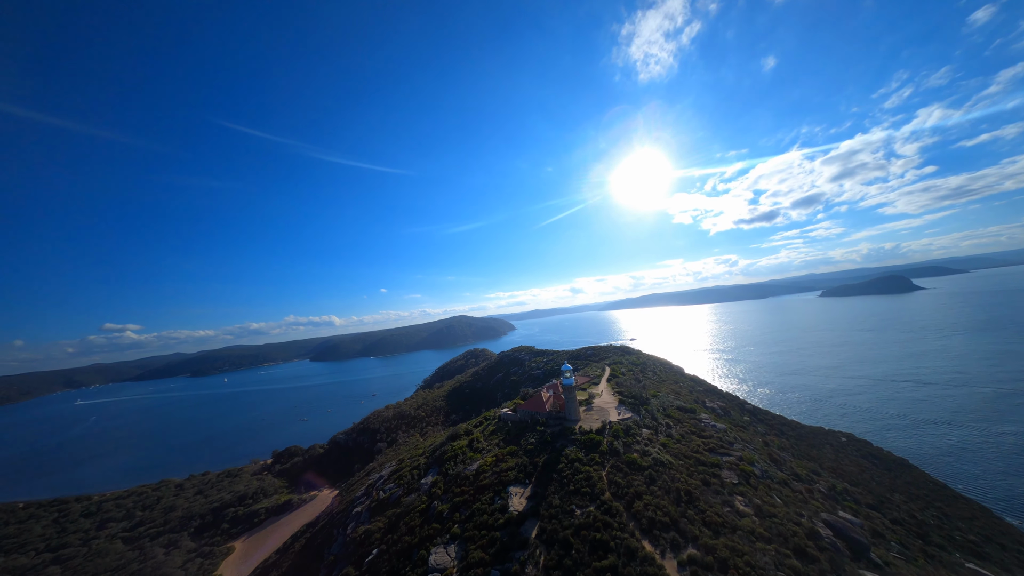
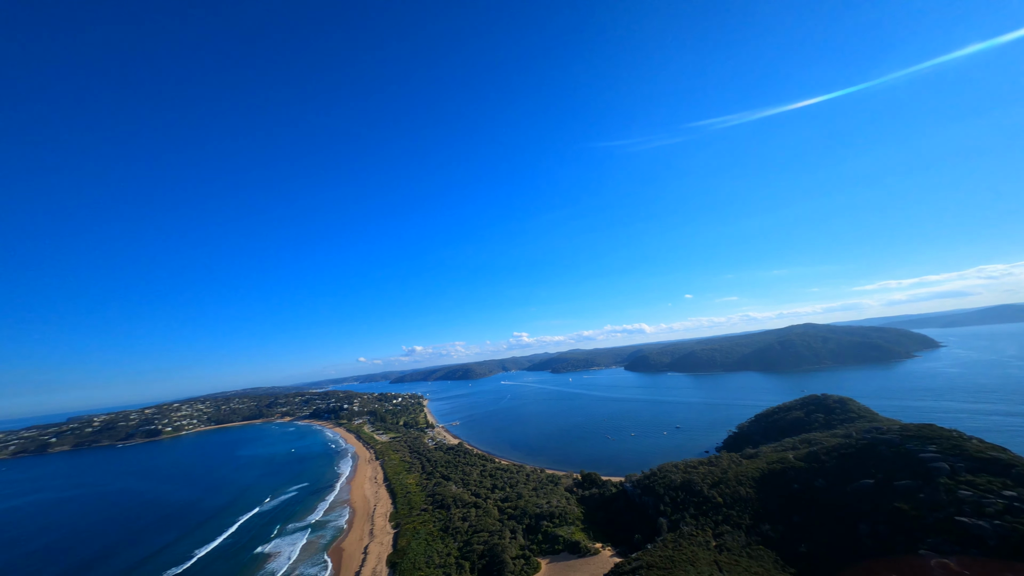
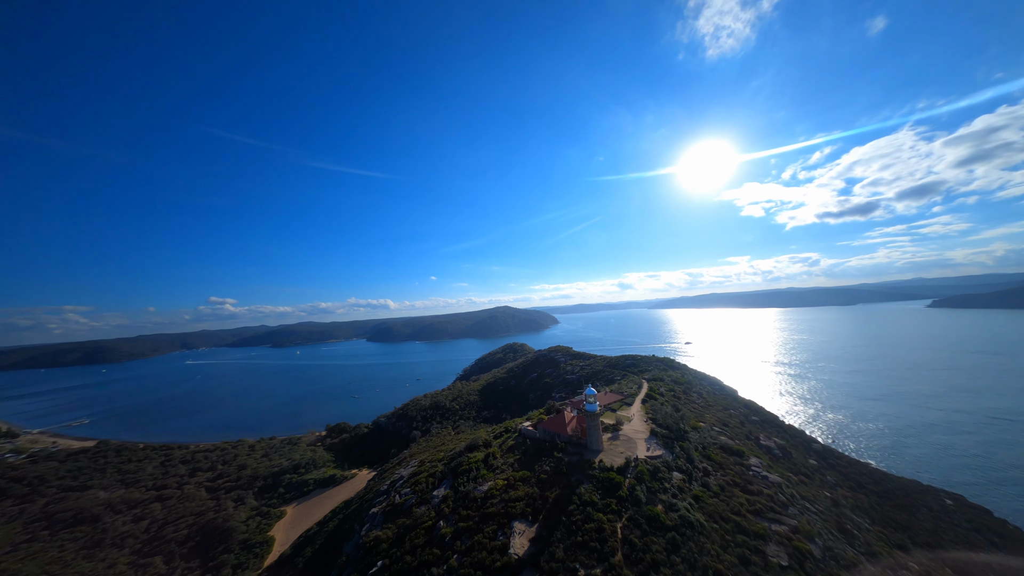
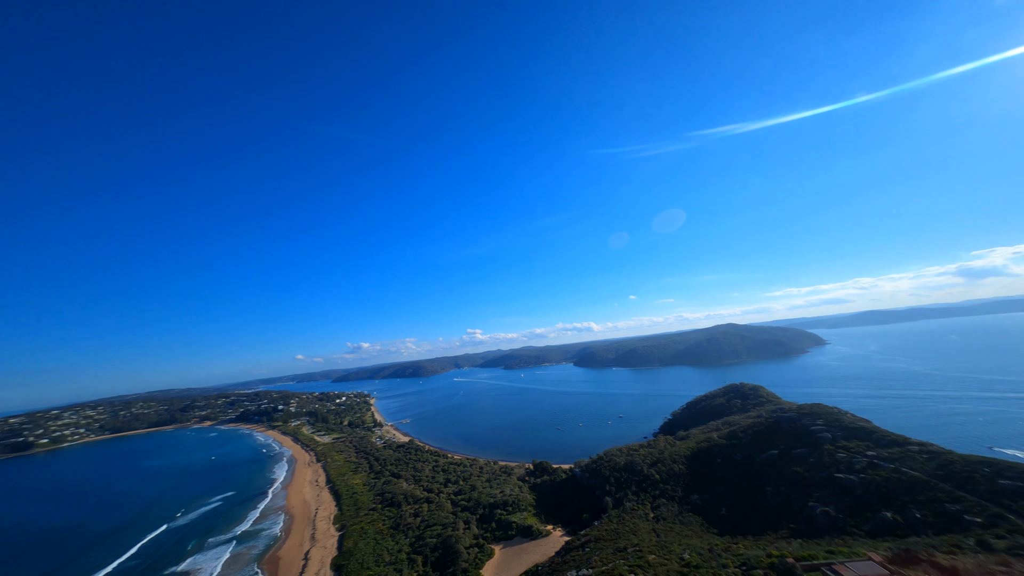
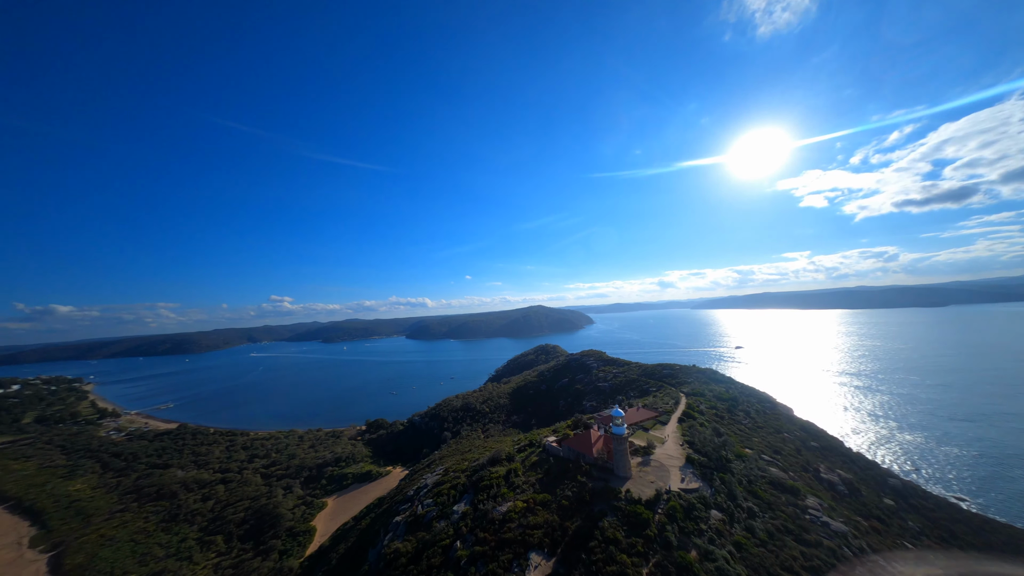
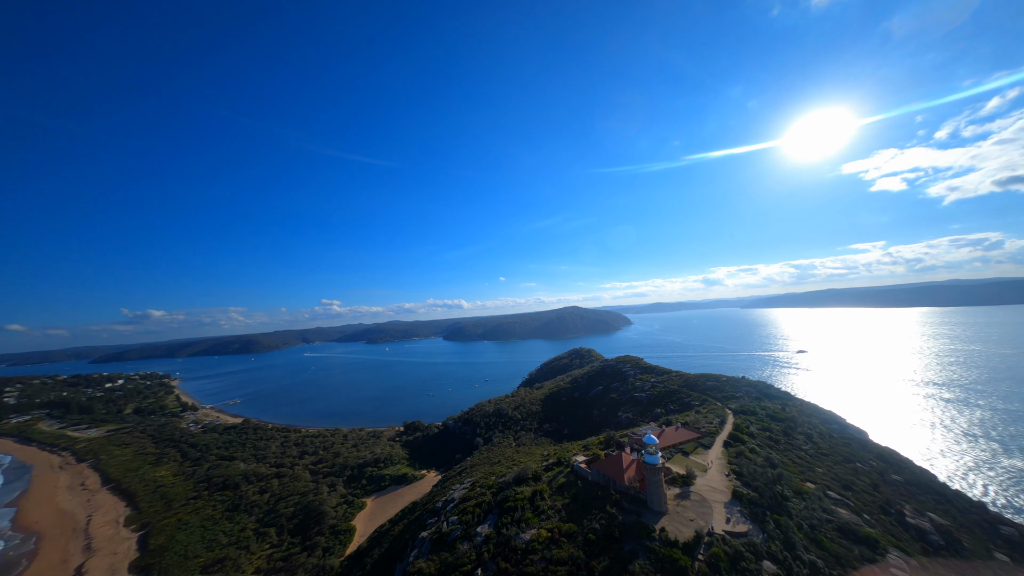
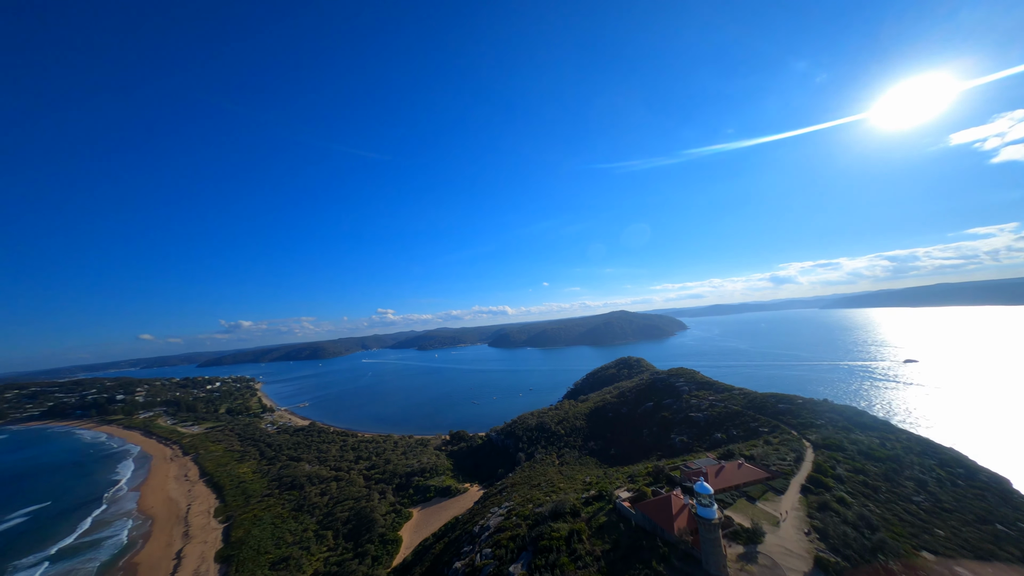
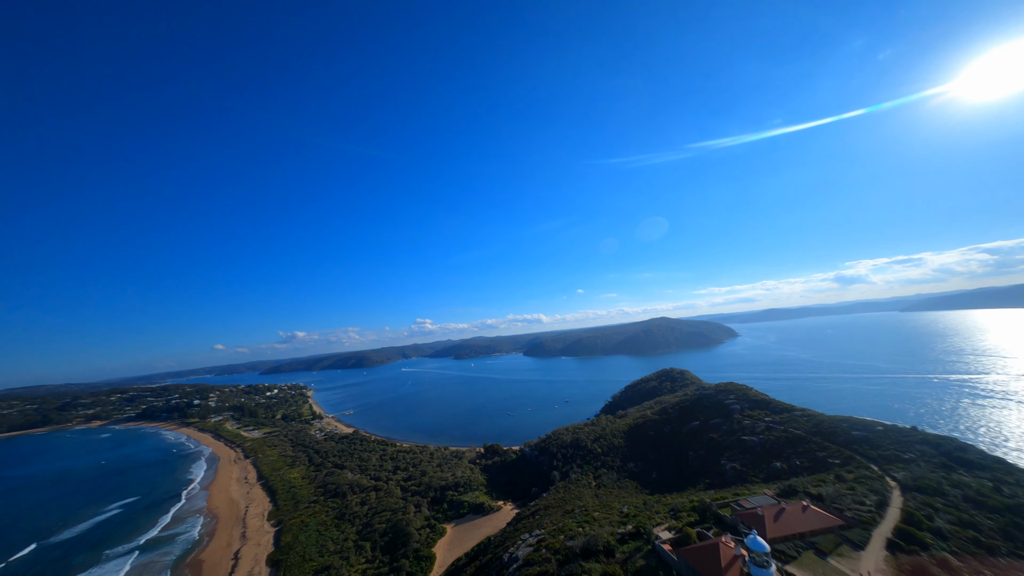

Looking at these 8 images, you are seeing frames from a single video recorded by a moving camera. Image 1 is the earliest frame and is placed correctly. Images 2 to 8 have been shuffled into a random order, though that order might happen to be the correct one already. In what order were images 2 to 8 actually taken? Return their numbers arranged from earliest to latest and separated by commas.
3, 5, 6, 7, 8, 4, 2
